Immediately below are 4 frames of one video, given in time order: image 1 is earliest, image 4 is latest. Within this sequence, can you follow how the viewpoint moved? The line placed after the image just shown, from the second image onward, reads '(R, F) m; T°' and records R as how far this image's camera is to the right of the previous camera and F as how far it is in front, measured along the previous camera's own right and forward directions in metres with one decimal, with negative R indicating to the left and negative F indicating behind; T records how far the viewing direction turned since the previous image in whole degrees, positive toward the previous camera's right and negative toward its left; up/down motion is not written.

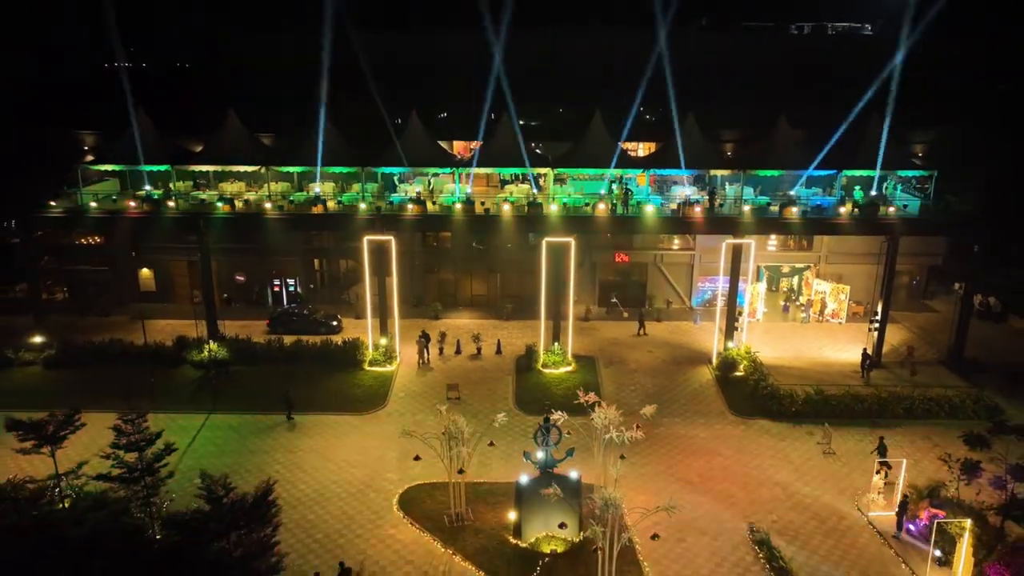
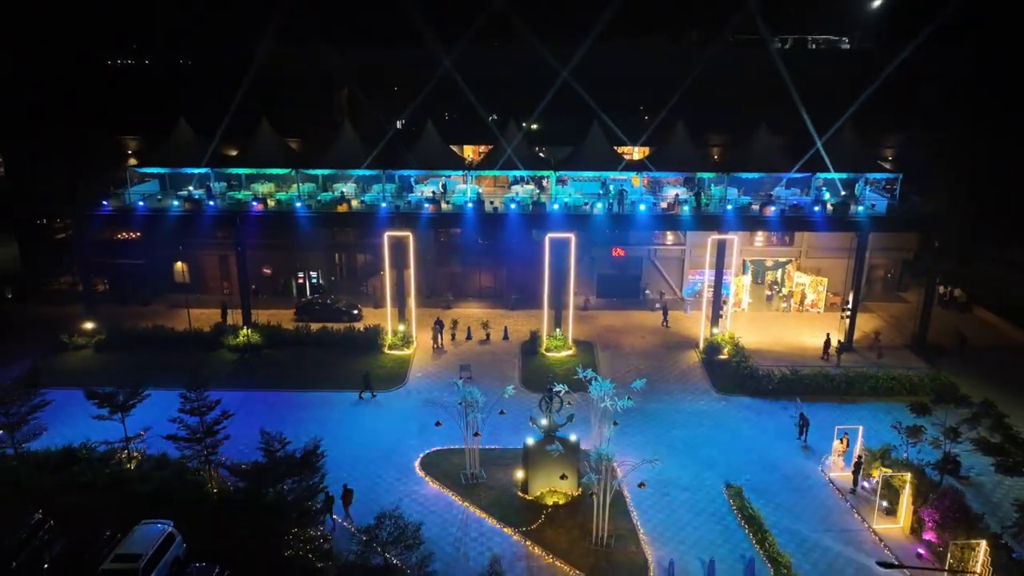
(-0.2, -2.7) m; 0°
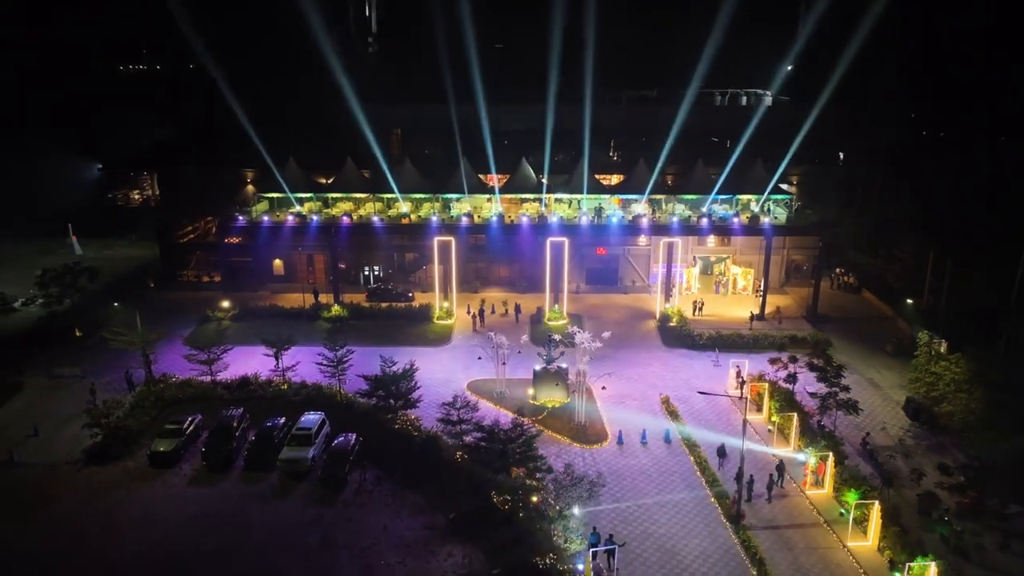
(-0.4, -11.8) m; 0°
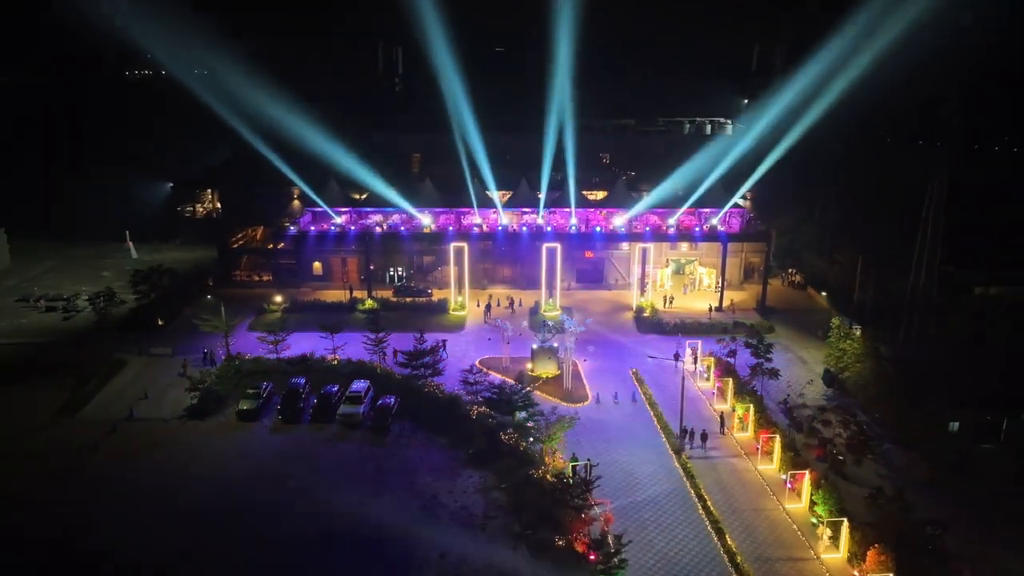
(-0.1, -8.5) m; 0°
